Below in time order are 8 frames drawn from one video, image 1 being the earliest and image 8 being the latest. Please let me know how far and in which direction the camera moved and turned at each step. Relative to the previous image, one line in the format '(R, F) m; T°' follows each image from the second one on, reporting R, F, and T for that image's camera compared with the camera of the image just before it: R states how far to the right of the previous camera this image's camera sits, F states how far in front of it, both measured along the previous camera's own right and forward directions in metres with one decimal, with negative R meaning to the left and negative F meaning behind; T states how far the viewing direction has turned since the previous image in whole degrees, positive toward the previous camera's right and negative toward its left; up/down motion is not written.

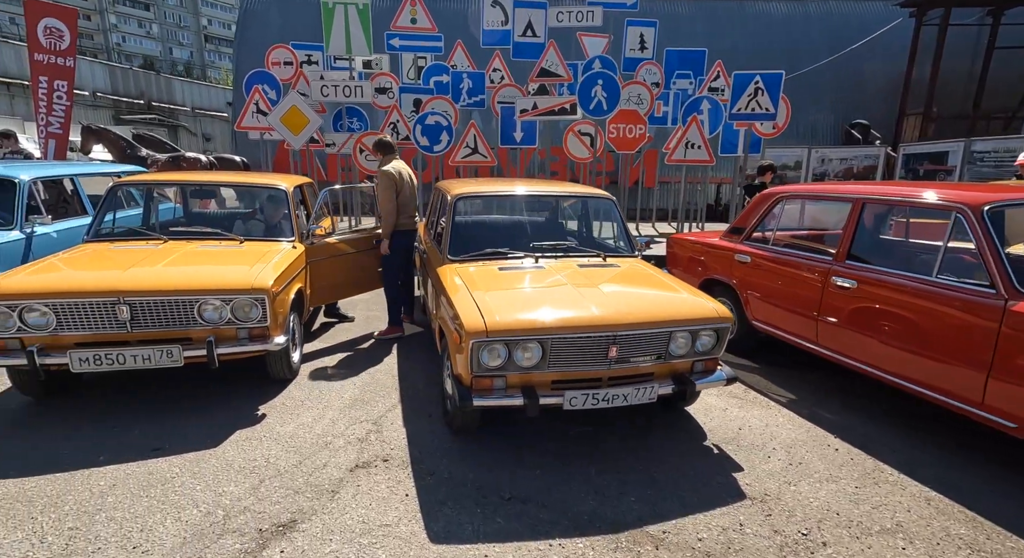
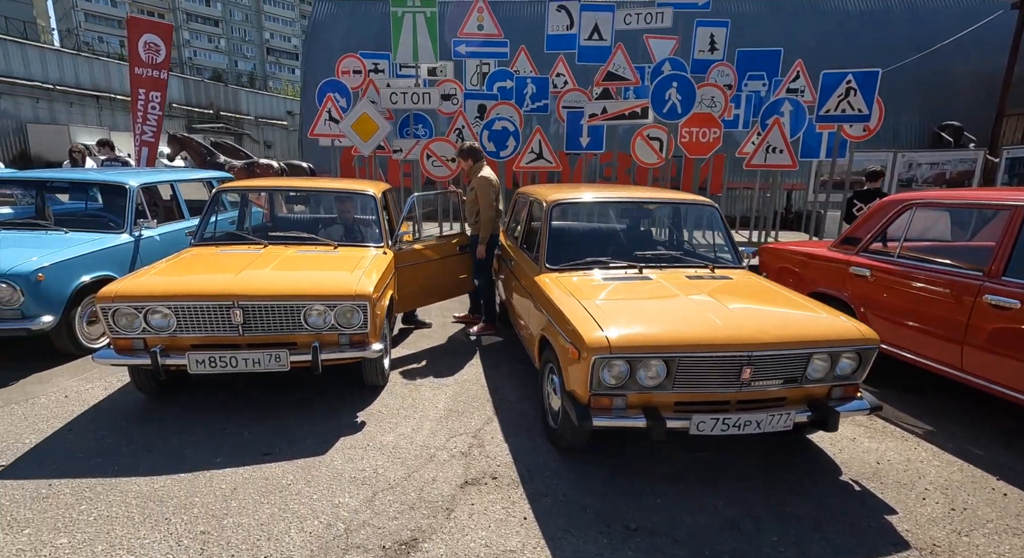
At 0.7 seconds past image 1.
(-0.4, +0.1) m; -5°
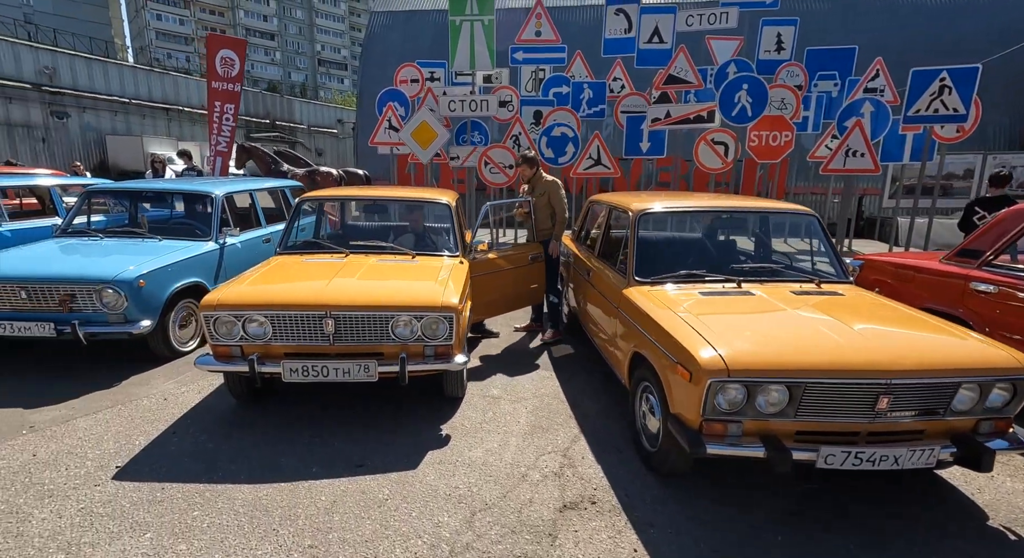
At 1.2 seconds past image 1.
(-0.3, +0.1) m; -5°
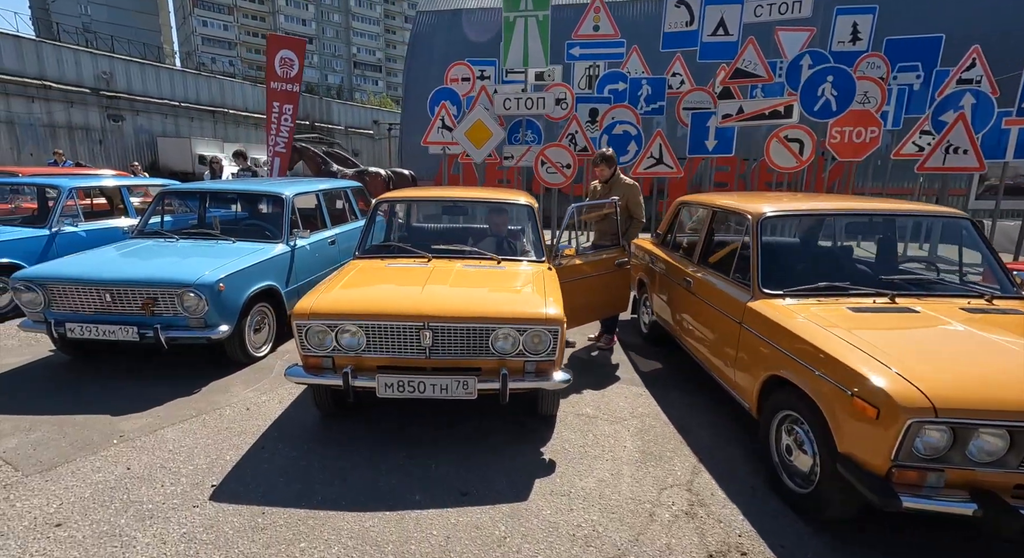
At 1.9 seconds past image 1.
(-0.4, +0.2) m; -4°
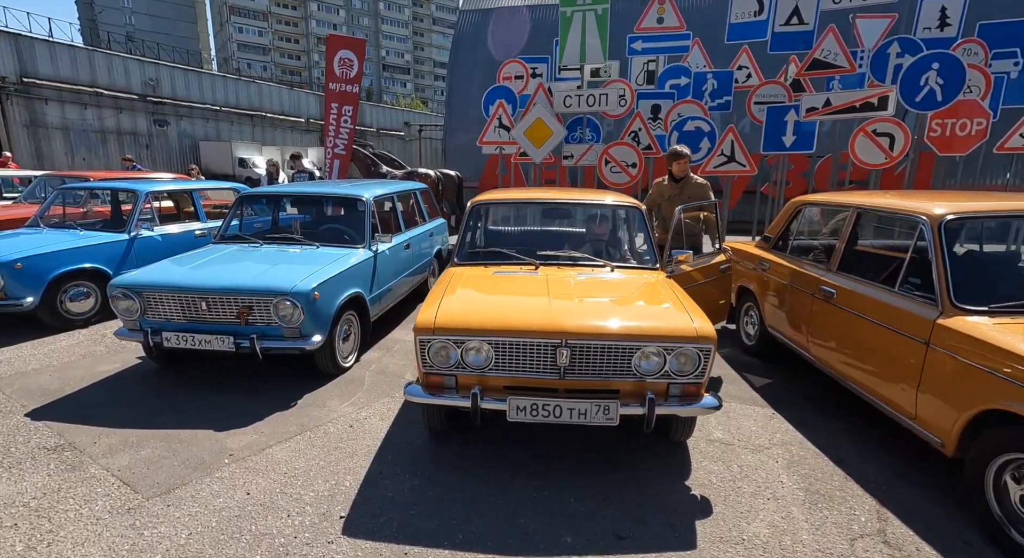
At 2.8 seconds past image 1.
(-0.6, +0.2) m; -3°
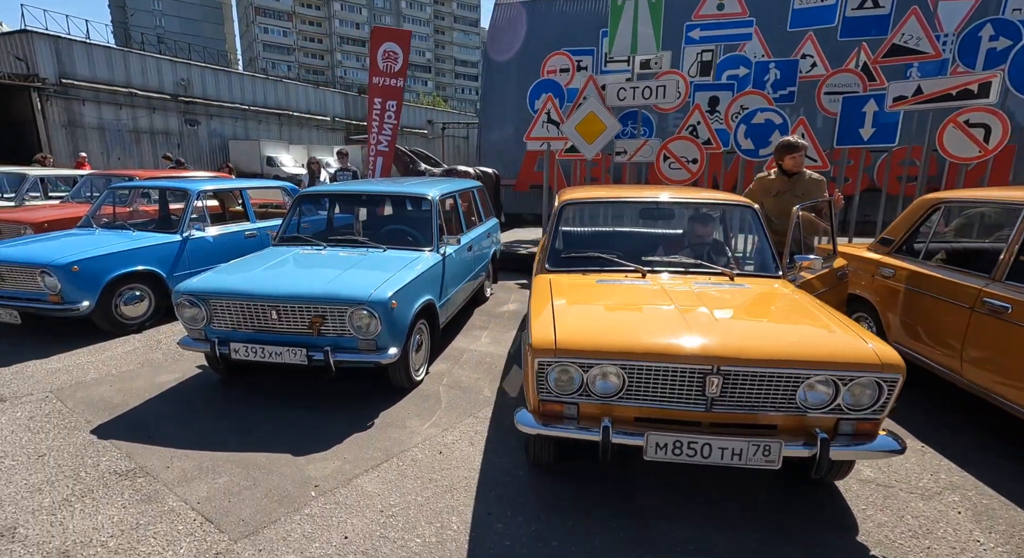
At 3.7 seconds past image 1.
(-0.5, +0.3) m; -2°
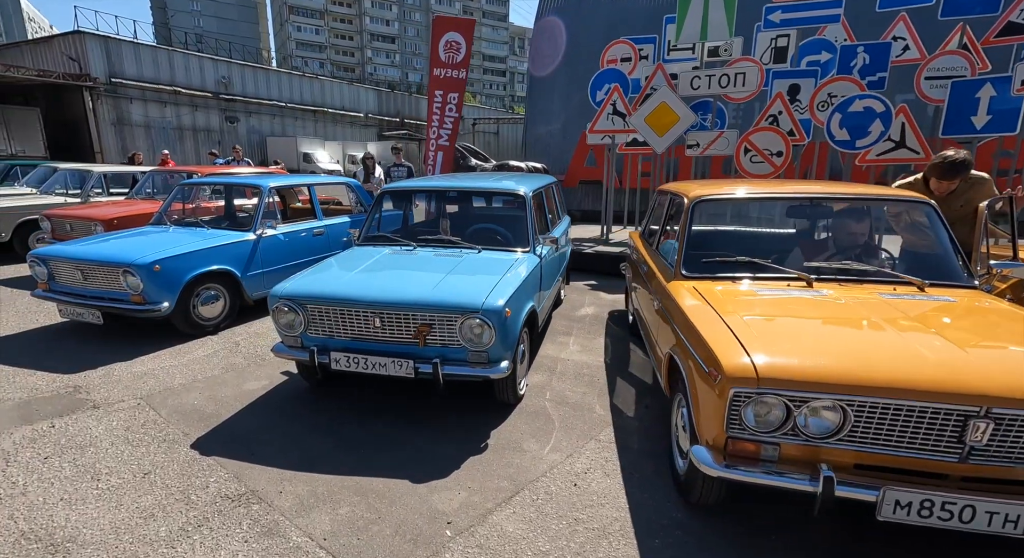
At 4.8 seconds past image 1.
(-0.6, +0.3) m; -3°
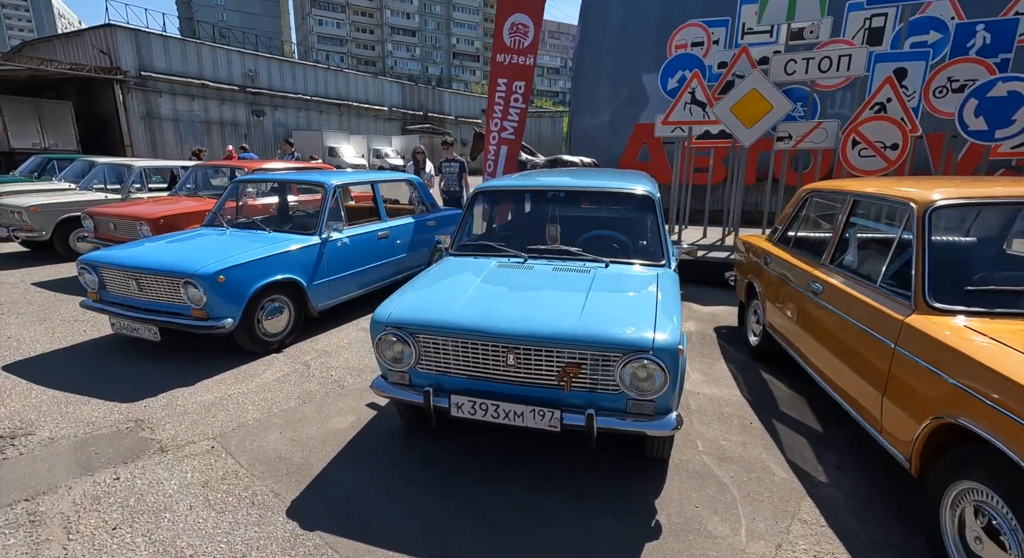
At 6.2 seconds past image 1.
(-0.8, +0.6) m; -2°
